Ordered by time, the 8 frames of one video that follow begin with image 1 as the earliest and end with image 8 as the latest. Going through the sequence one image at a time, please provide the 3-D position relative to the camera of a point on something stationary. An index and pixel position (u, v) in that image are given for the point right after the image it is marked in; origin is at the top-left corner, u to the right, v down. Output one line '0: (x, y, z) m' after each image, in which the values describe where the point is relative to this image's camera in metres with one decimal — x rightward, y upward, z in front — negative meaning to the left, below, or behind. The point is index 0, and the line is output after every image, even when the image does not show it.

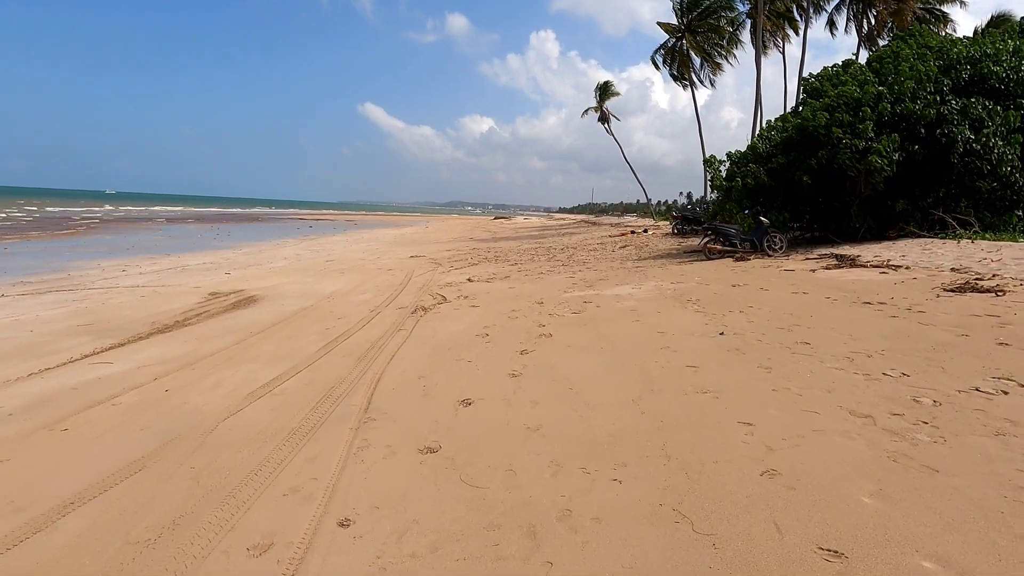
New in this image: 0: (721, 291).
0: (+2.2, 0.0, +7.2) m
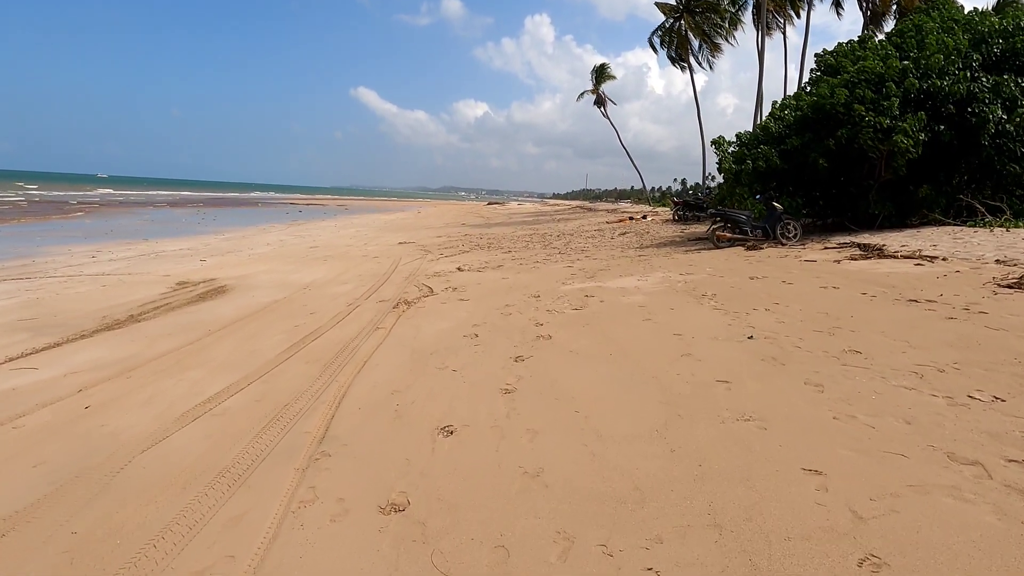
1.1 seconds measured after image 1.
0: (+2.2, 0.0, +6.4) m
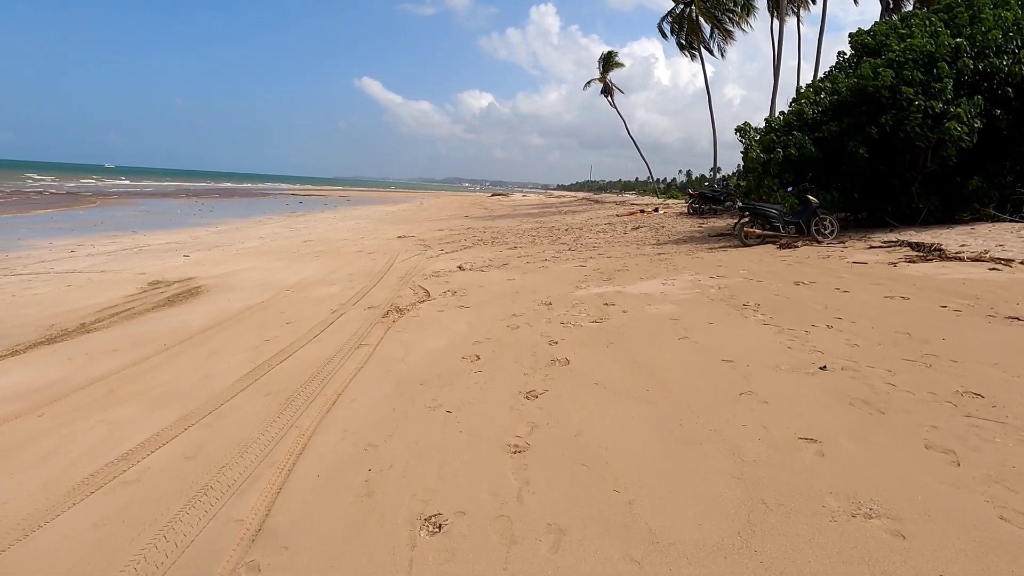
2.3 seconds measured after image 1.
0: (+2.3, 0.0, +5.5) m
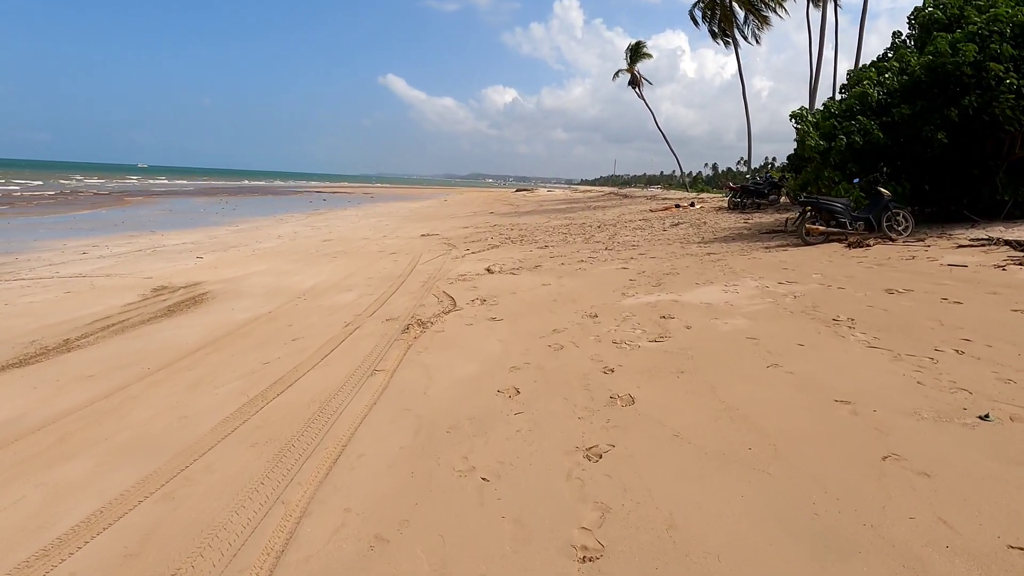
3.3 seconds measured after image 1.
0: (+2.5, -0.1, +4.6) m
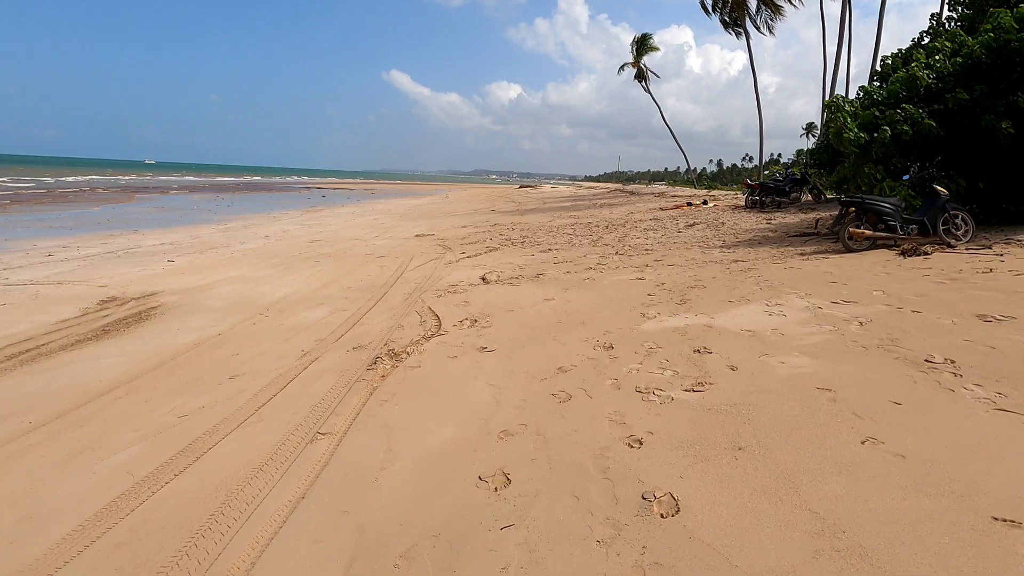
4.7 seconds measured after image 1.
0: (+2.5, -0.2, +3.6) m
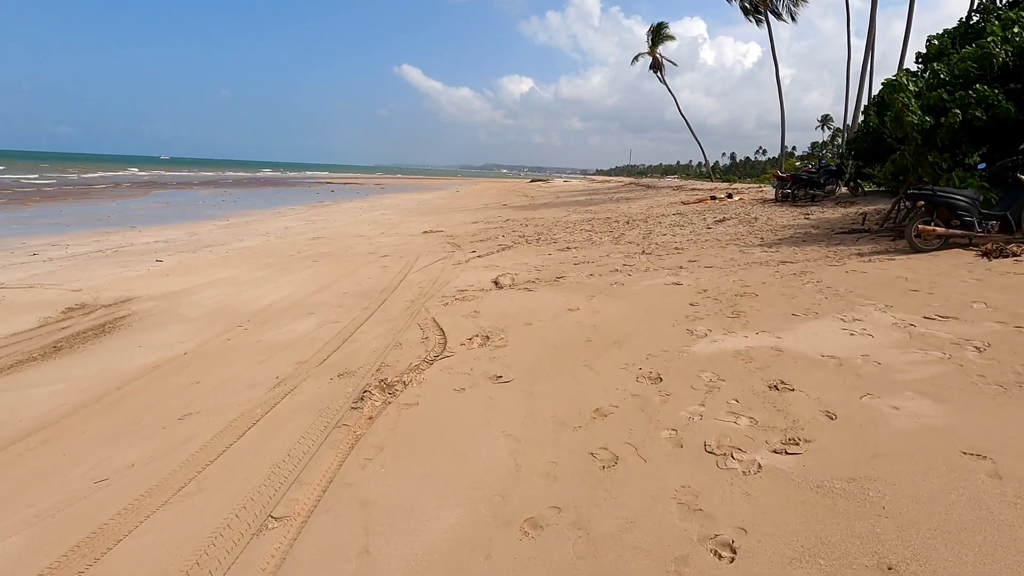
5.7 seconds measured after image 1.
0: (+2.6, -0.3, +2.7) m
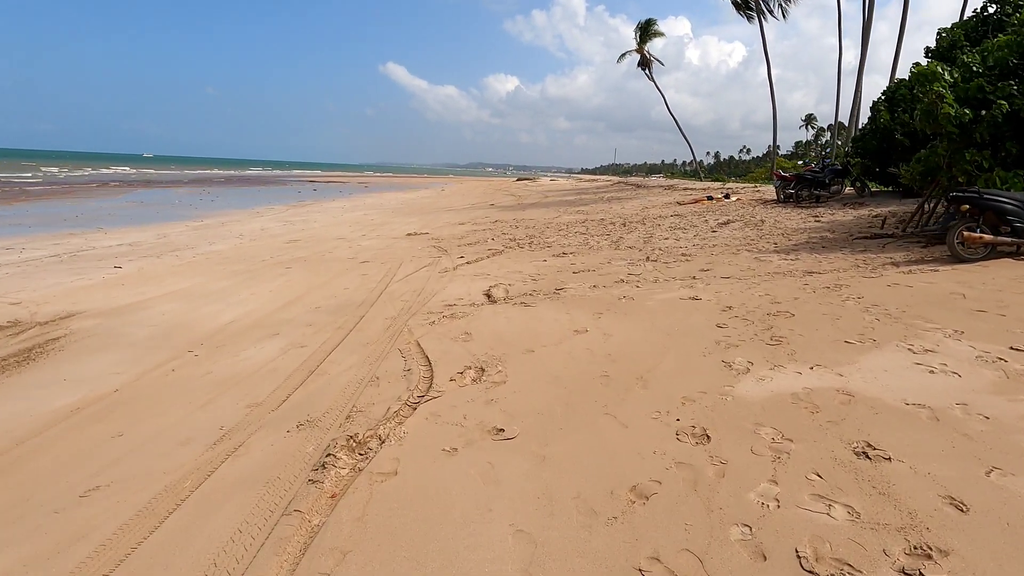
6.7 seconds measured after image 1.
0: (+2.6, -0.4, +2.1) m
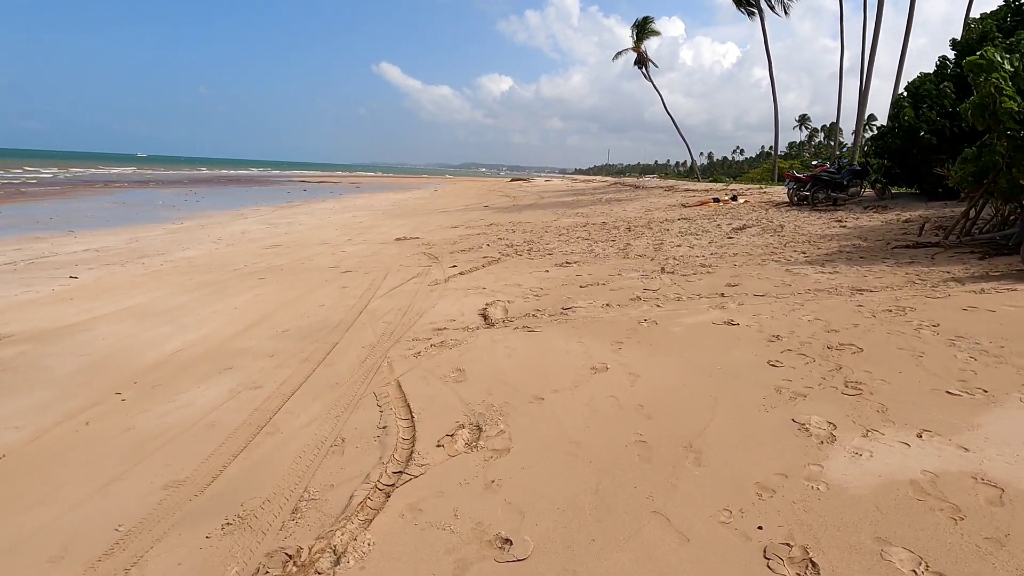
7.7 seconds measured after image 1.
0: (+2.7, -0.6, +1.3) m
